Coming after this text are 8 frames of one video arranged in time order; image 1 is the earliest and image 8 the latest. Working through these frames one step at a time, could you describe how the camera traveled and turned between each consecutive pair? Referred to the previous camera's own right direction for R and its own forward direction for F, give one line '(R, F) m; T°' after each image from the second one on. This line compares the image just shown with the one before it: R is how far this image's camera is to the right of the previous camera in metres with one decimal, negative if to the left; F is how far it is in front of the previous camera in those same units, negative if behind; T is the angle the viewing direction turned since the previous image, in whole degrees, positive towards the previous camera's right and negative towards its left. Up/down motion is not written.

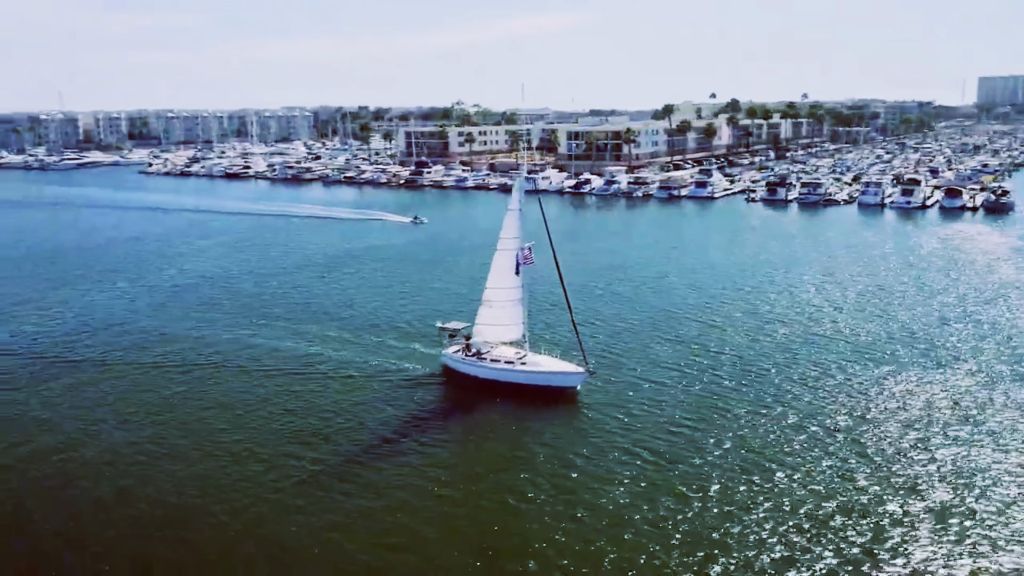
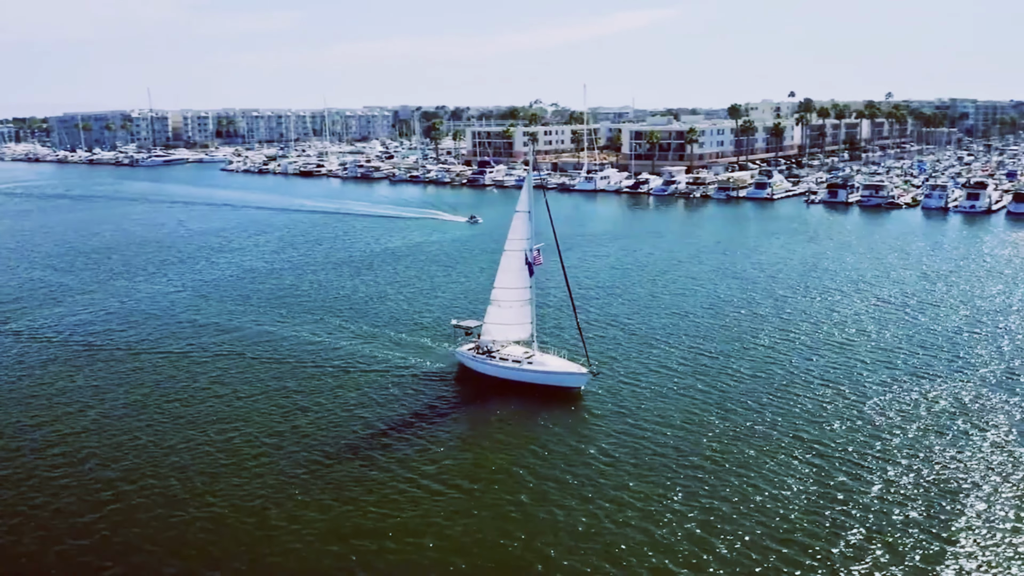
(+4.3, +0.1) m; -6°
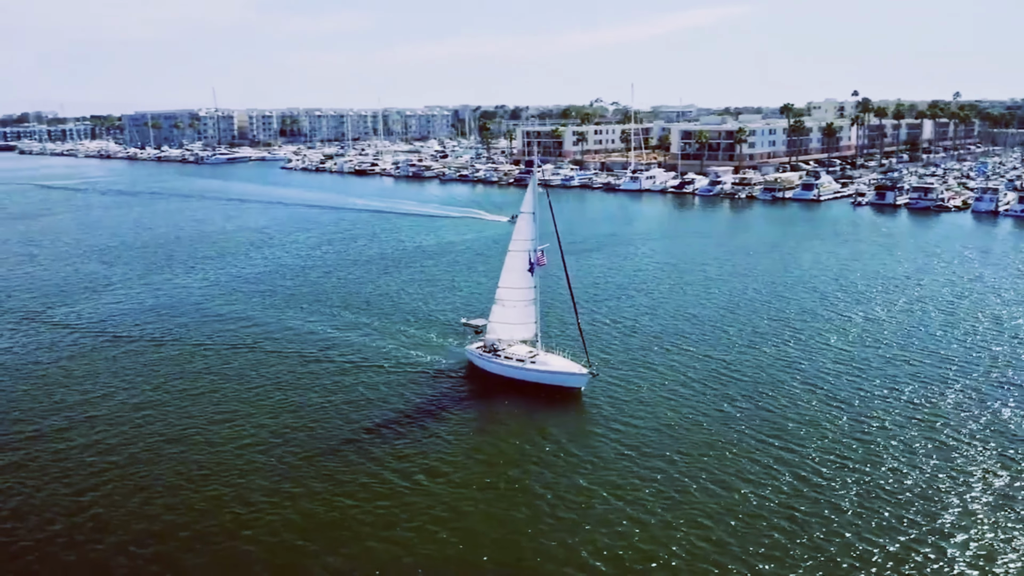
(+3.5, -0.1) m; -5°
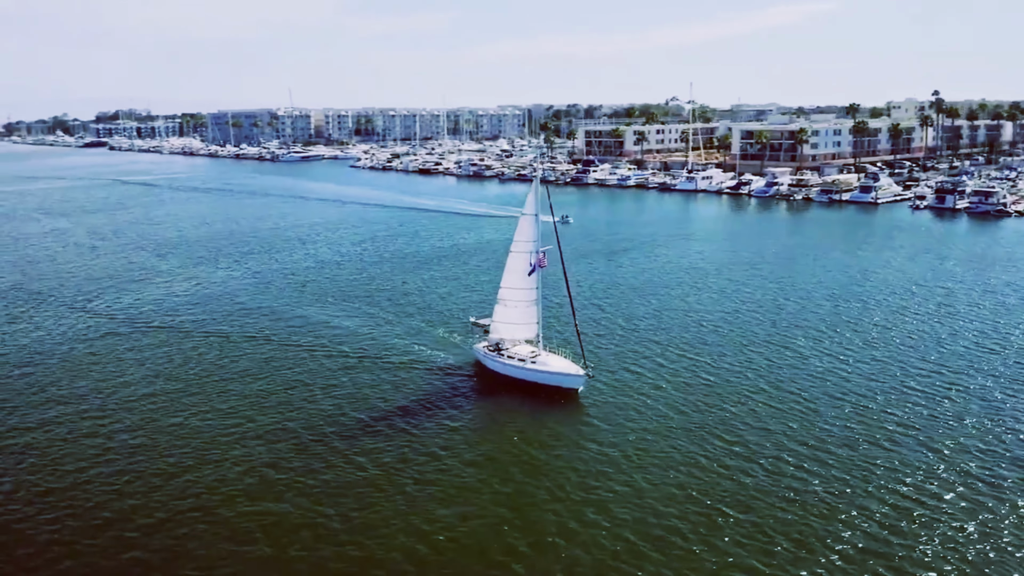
(+4.5, 0.0) m; -6°
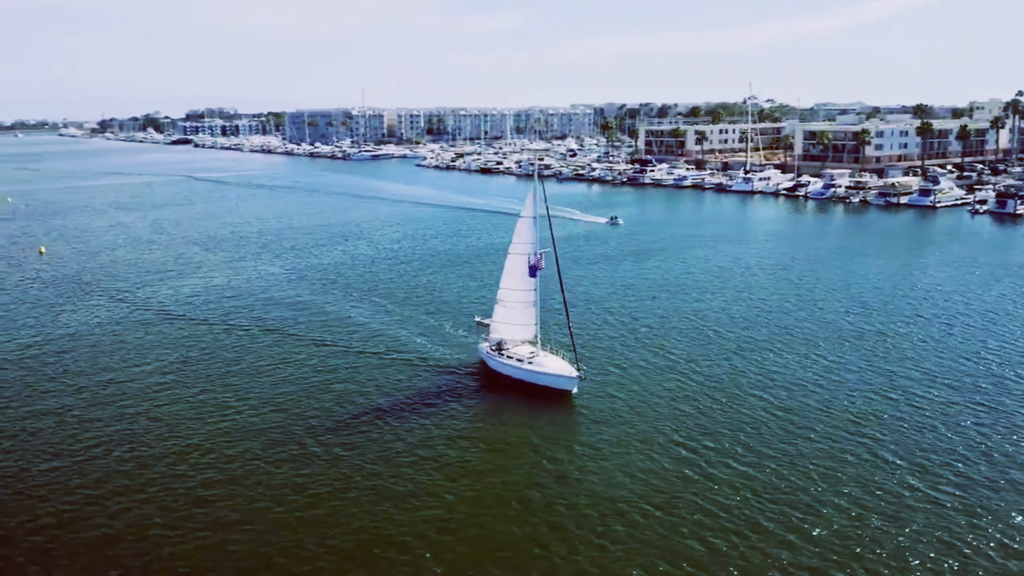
(+4.6, 0.0) m; -6°
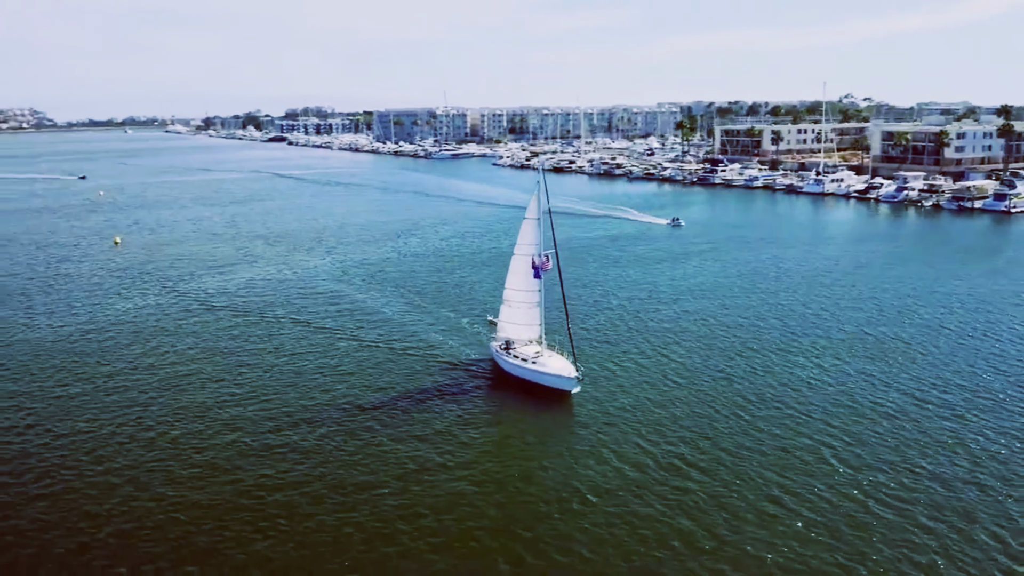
(+5.0, -0.1) m; -6°
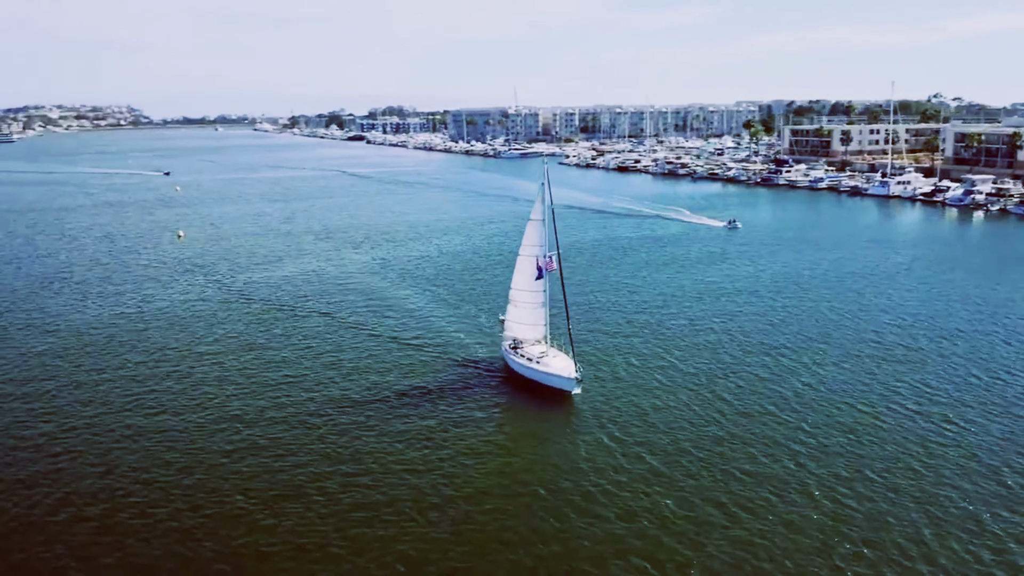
(+4.3, -0.2) m; -6°
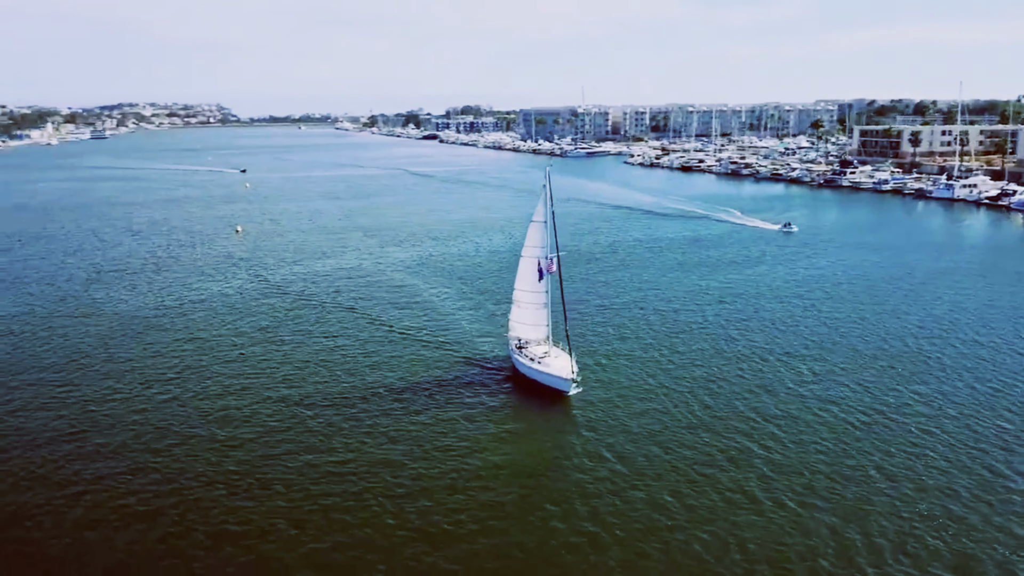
(+4.3, -0.3) m; -5°
